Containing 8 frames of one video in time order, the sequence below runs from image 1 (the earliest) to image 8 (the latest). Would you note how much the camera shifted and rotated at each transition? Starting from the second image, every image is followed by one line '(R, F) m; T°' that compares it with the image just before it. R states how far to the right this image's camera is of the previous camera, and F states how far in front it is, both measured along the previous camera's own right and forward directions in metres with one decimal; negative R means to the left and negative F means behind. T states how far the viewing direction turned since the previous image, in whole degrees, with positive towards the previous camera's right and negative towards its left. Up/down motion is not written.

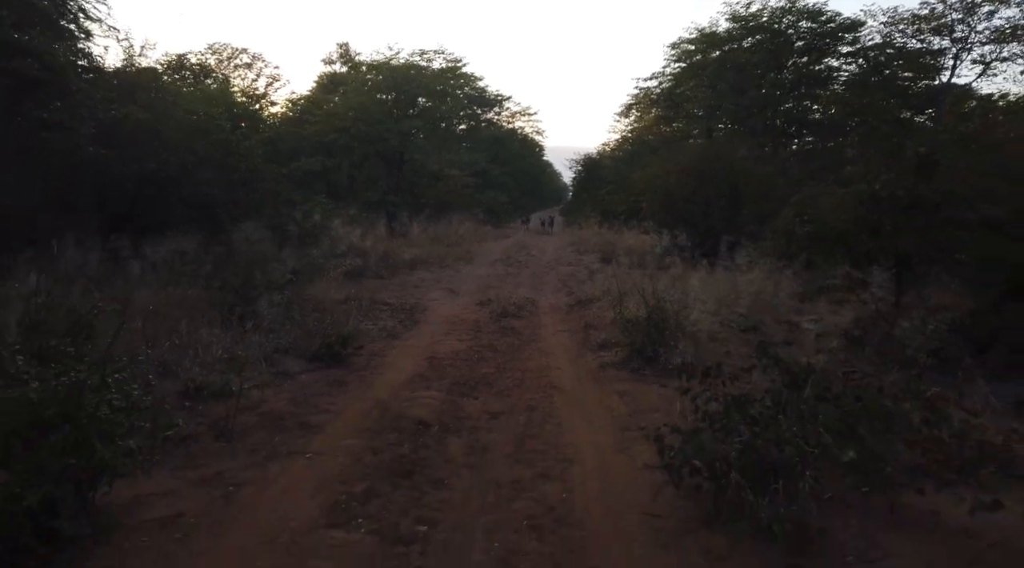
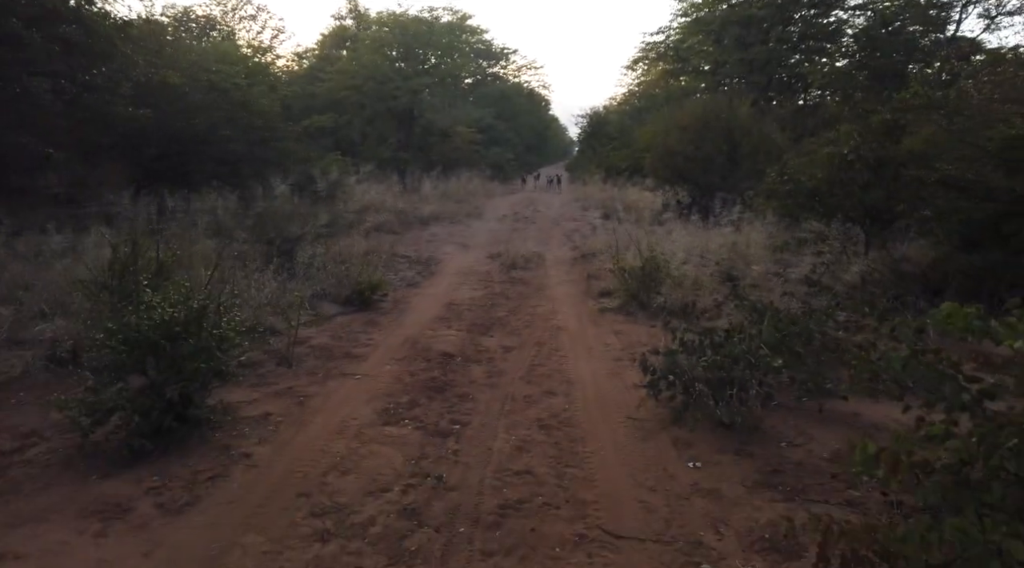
(-0.1, -1.2) m; 0°
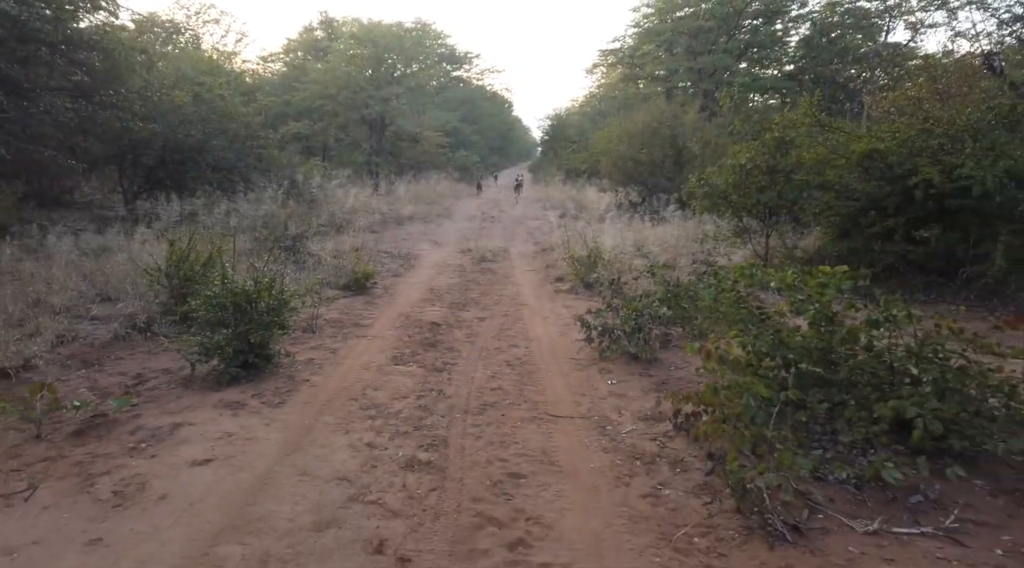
(-0.1, -2.3) m; +2°
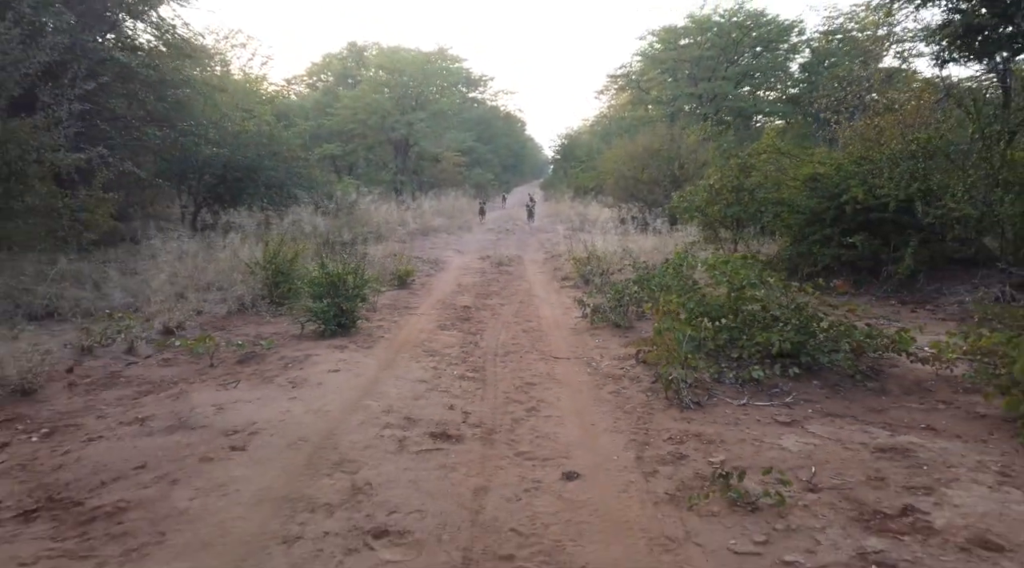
(0.0, -2.9) m; -1°
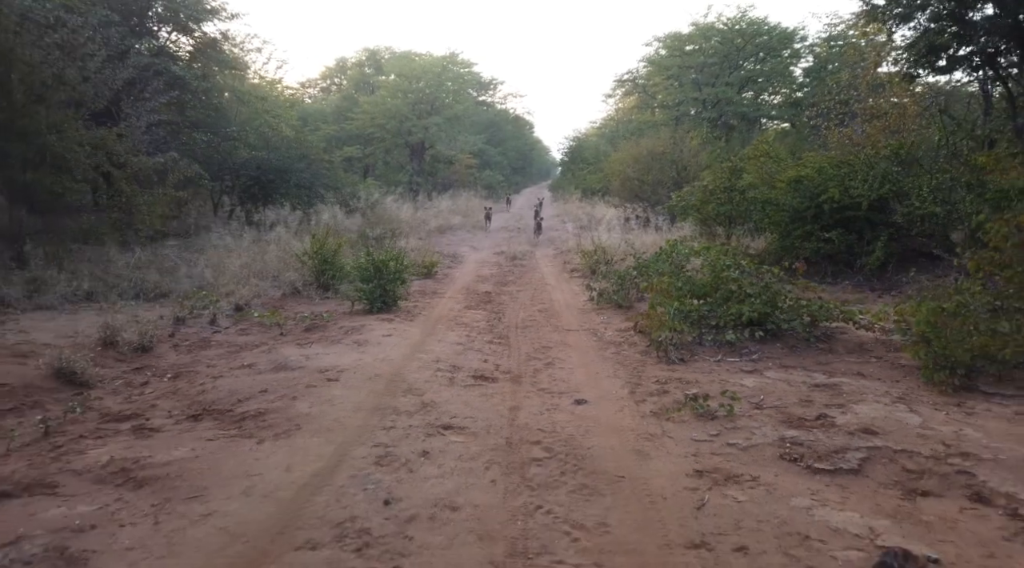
(-0.1, -1.8) m; 0°
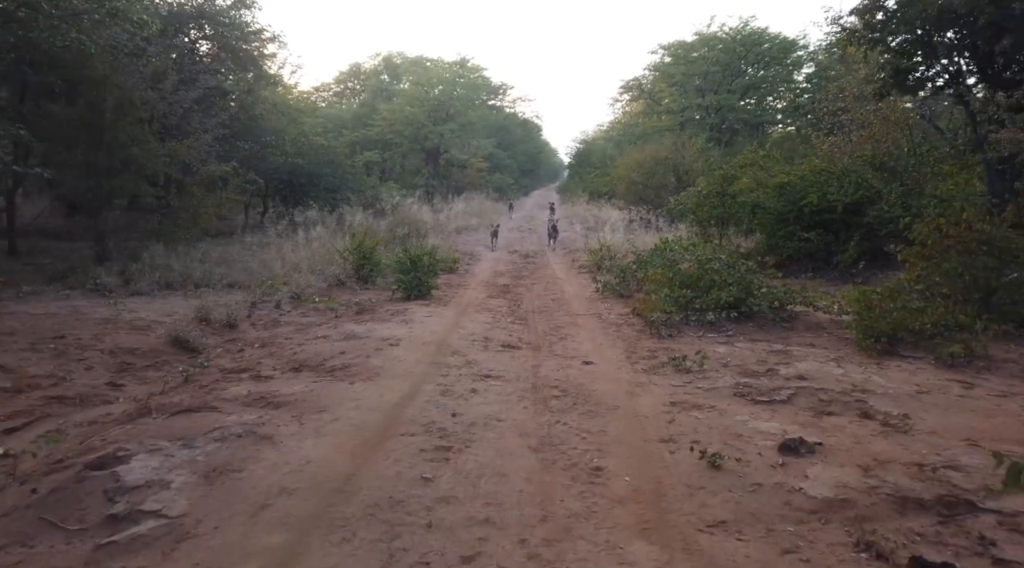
(-0.2, -2.0) m; 0°
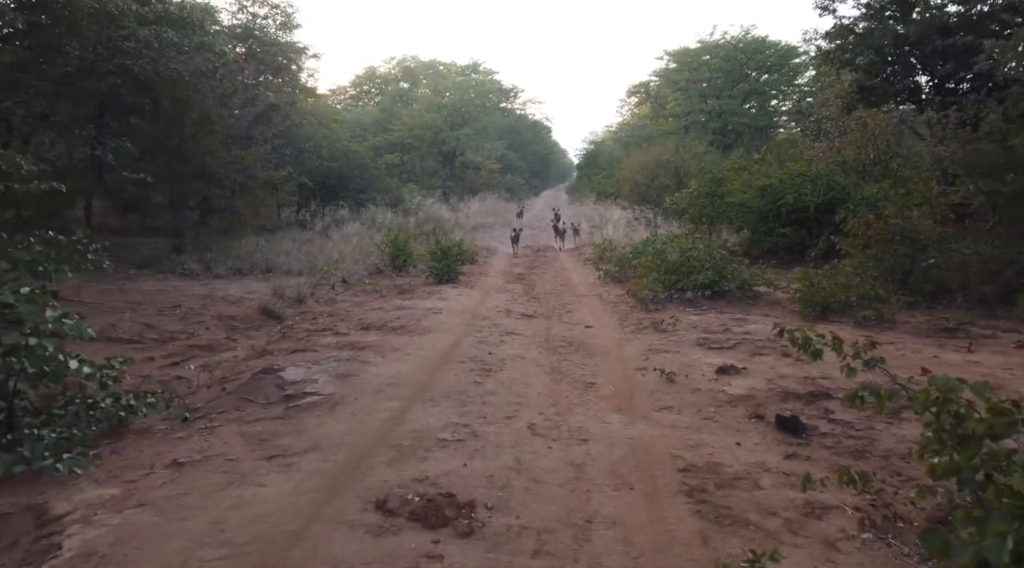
(-0.1, -2.6) m; -1°
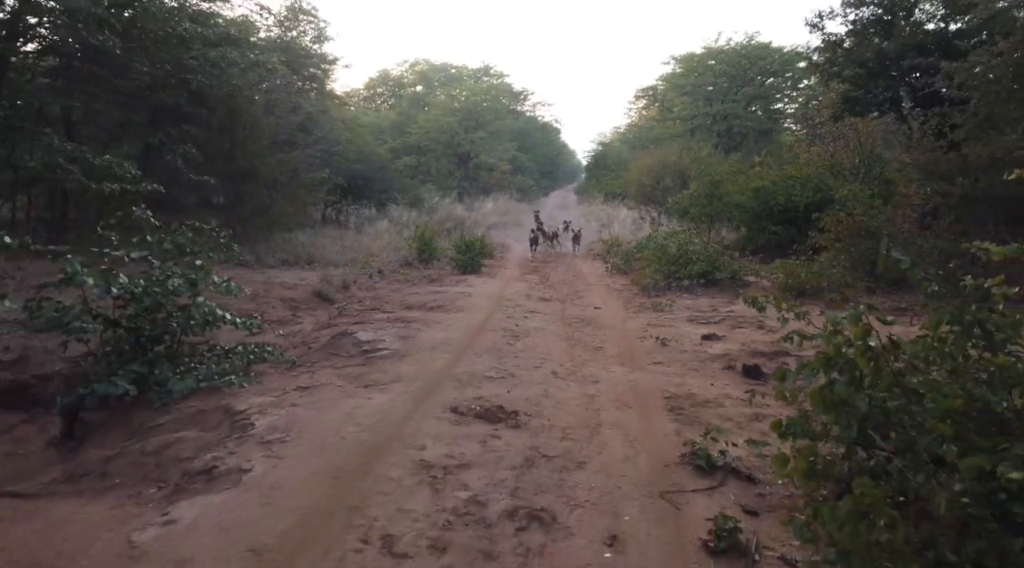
(-0.2, -2.0) m; -1°
